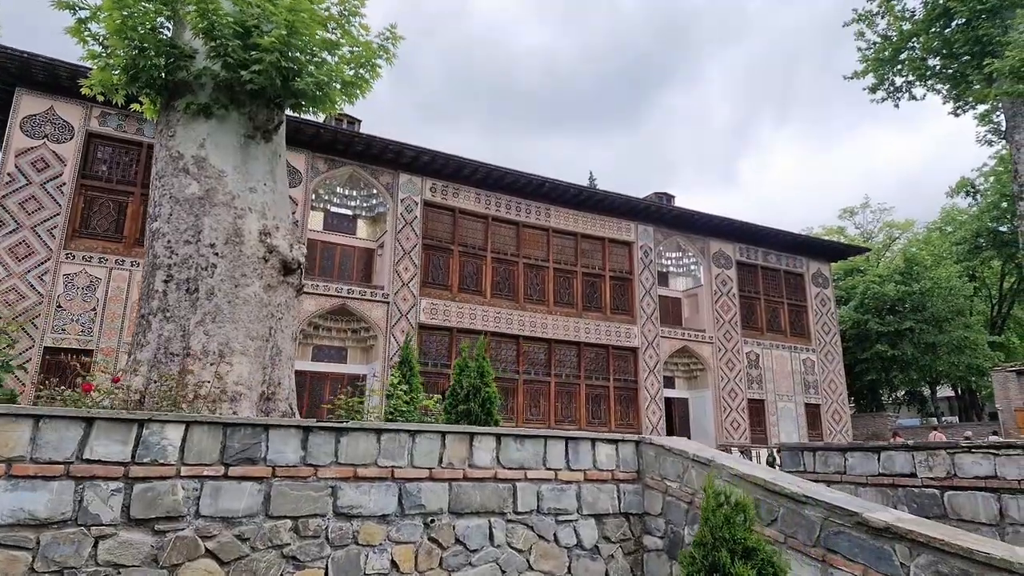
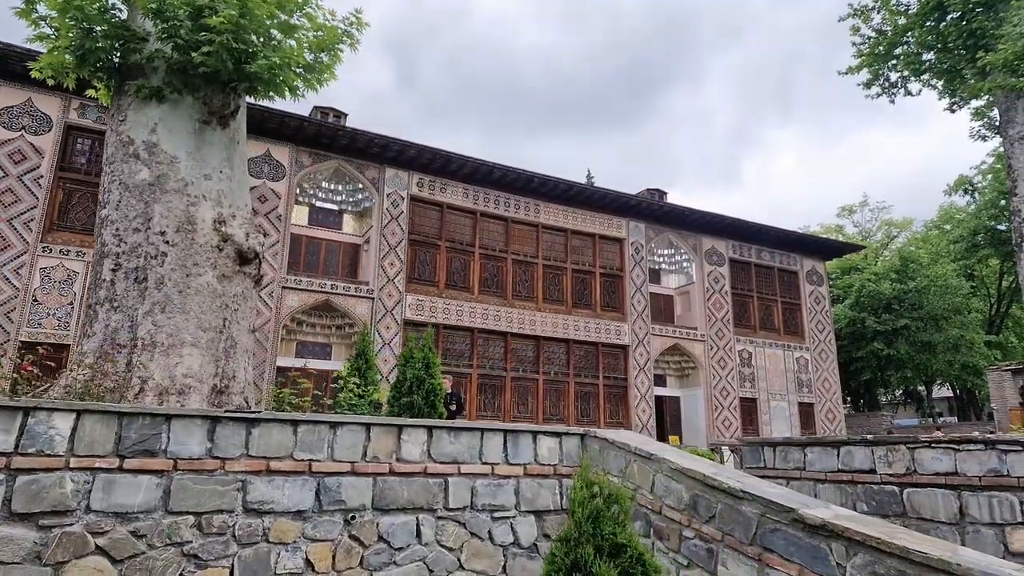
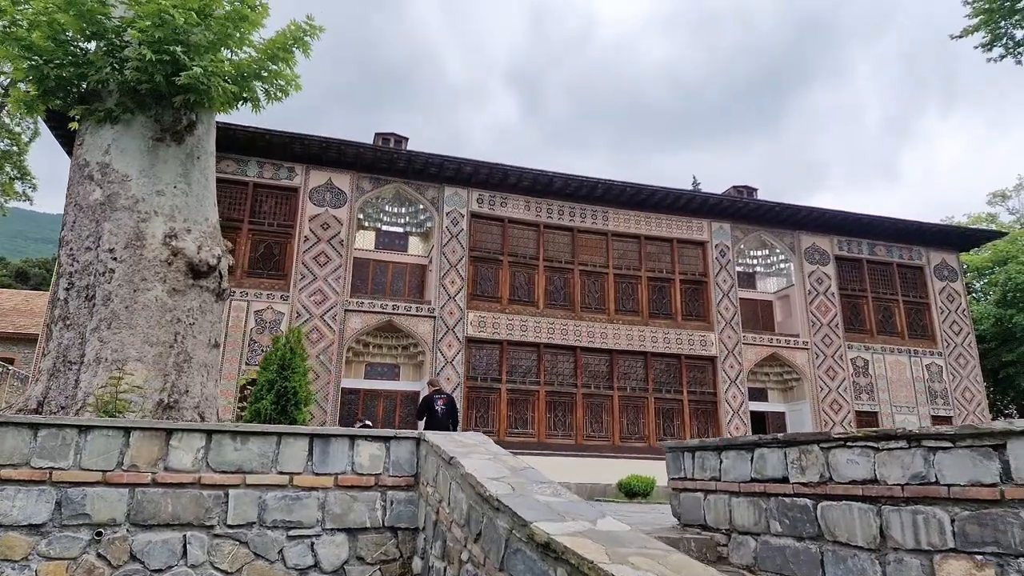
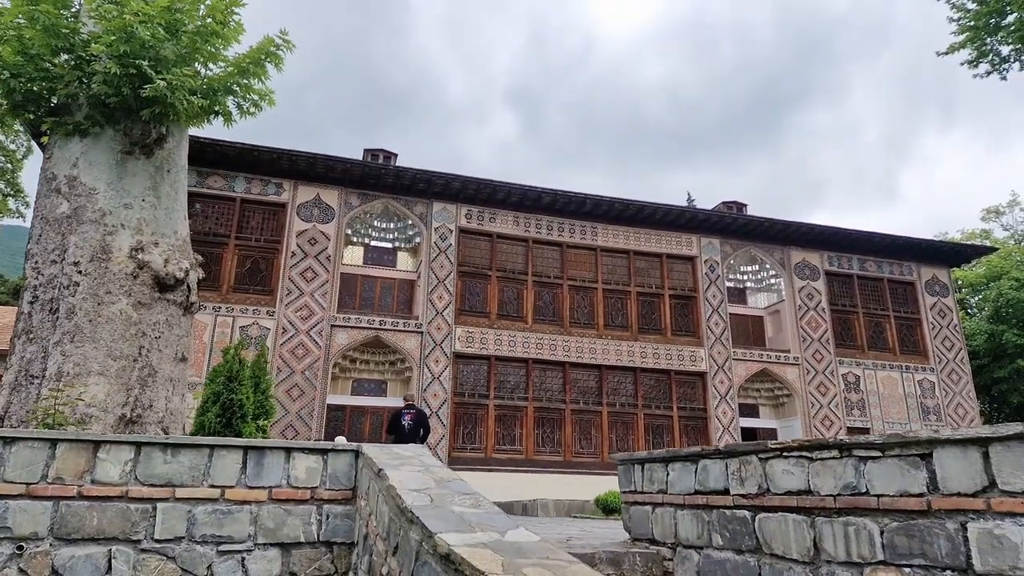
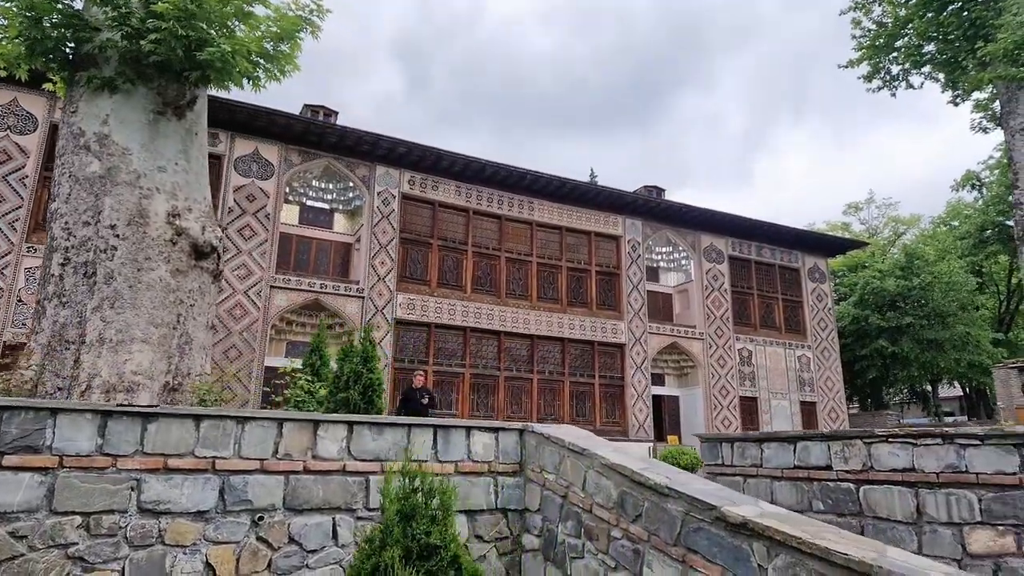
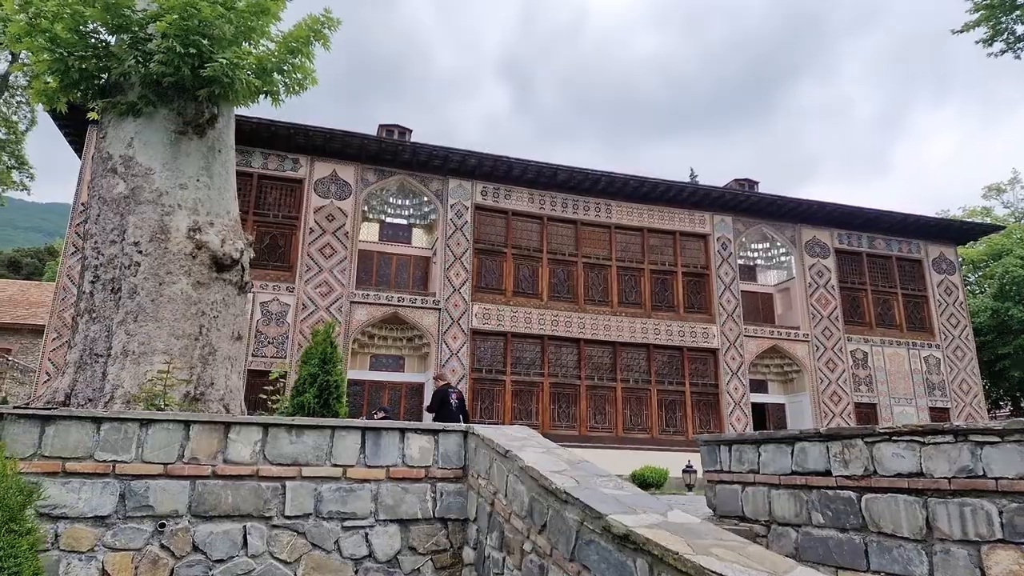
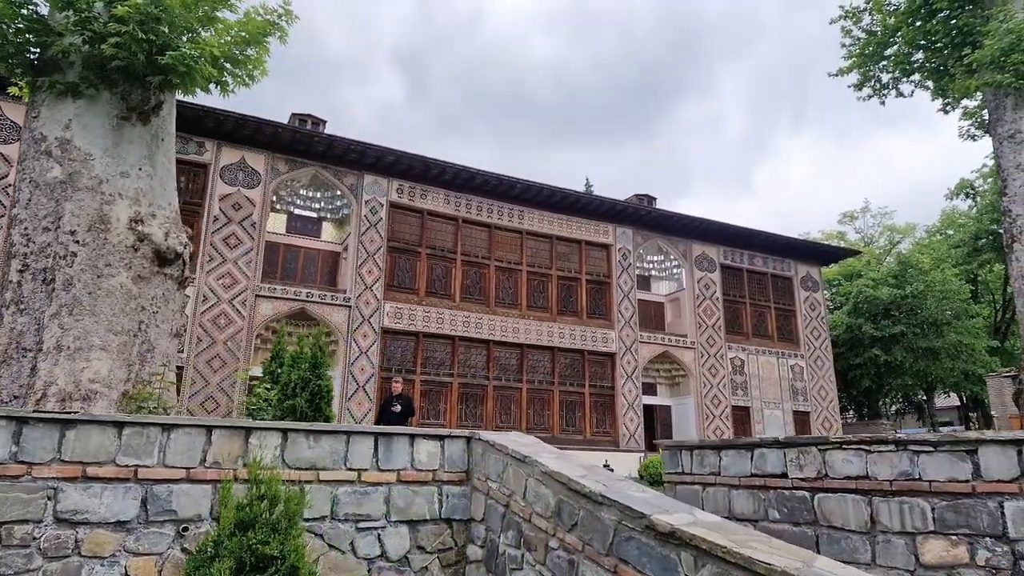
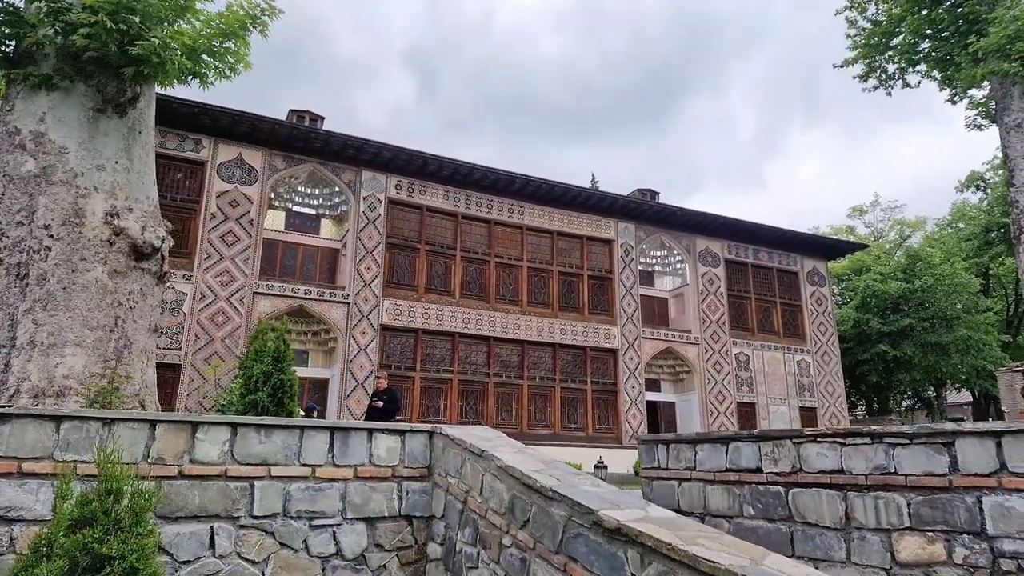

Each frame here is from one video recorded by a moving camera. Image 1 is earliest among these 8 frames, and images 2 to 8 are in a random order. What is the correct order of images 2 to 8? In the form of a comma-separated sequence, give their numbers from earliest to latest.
2, 5, 7, 8, 6, 3, 4
